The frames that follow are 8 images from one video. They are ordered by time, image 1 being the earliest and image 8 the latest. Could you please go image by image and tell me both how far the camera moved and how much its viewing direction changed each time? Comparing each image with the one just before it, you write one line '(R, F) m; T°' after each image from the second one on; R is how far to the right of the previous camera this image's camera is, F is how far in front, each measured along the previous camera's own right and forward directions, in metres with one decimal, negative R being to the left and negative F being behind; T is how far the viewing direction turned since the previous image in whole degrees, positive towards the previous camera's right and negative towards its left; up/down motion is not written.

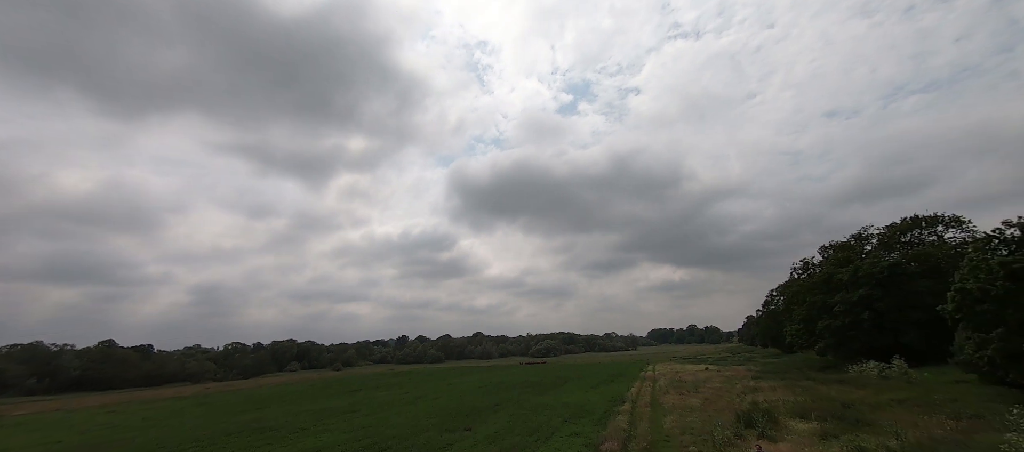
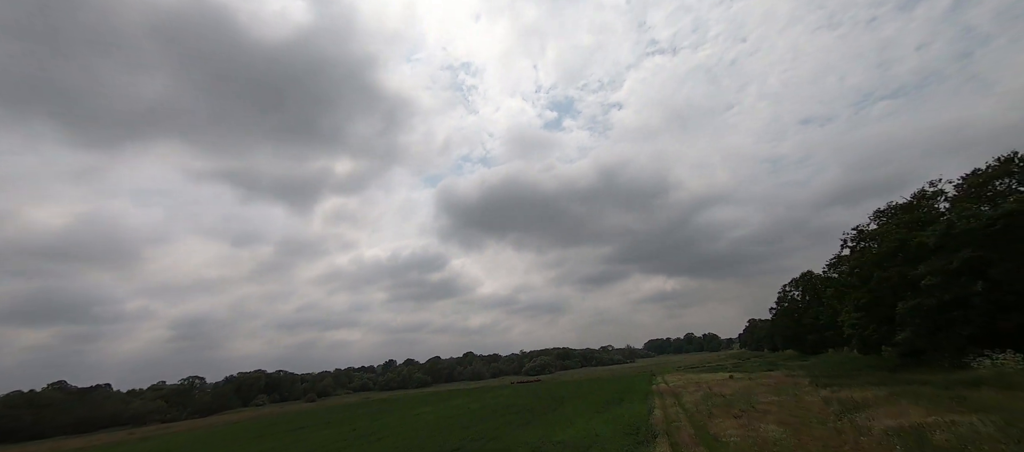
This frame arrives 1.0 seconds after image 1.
(+2.3, +12.5) m; +2°
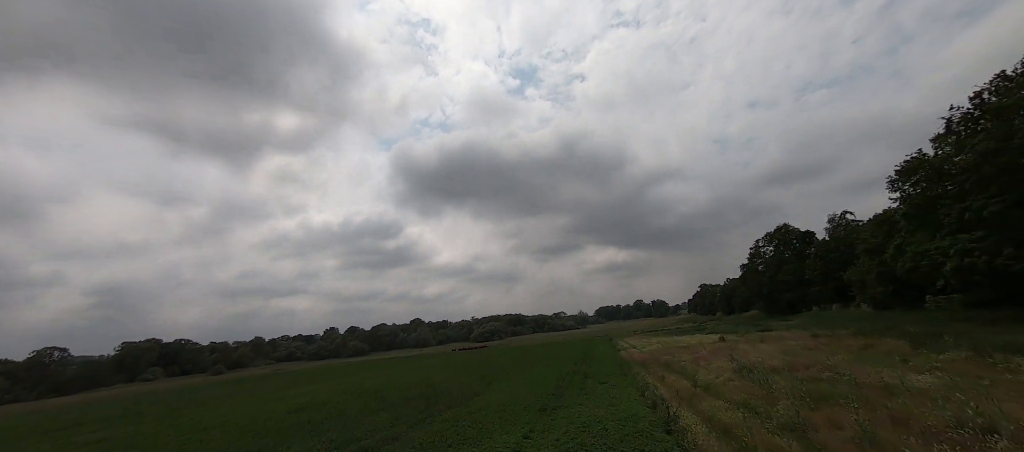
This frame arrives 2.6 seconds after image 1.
(+4.5, +18.8) m; +7°
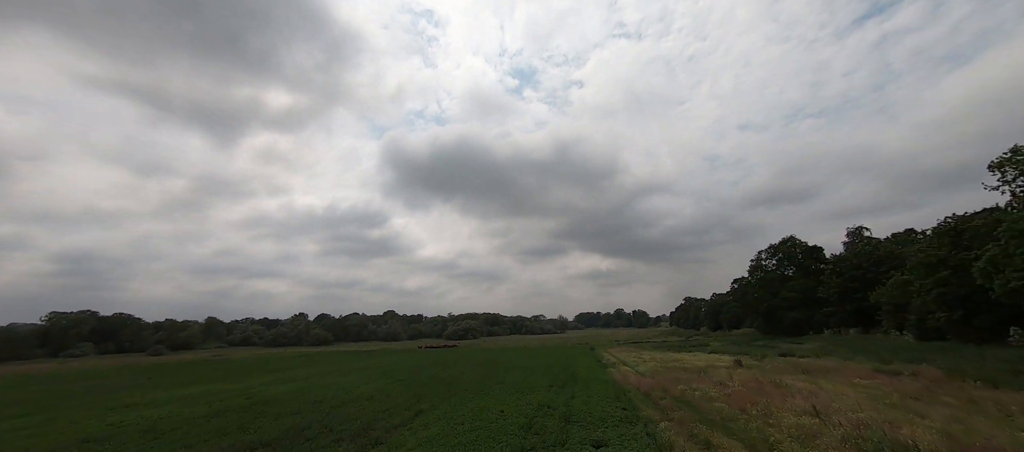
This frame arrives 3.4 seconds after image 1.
(+1.5, +10.0) m; +2°
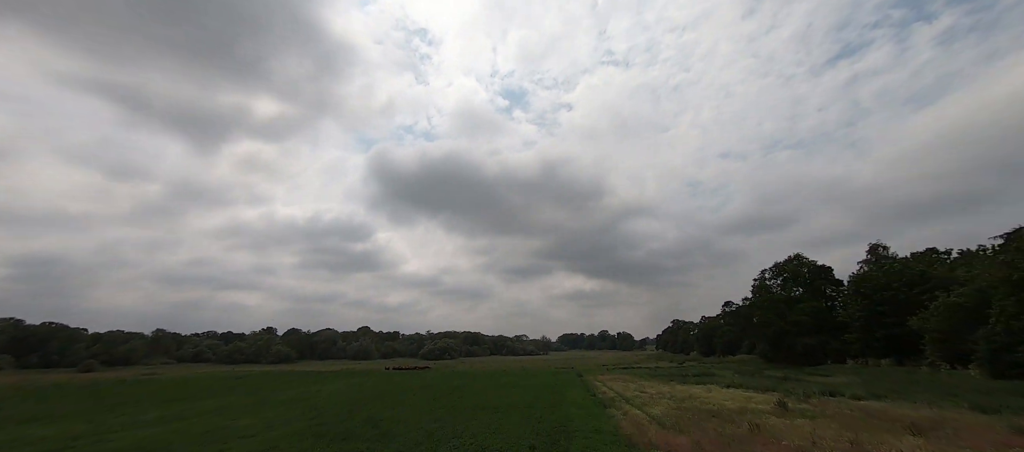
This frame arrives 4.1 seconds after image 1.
(+0.7, +8.8) m; +2°
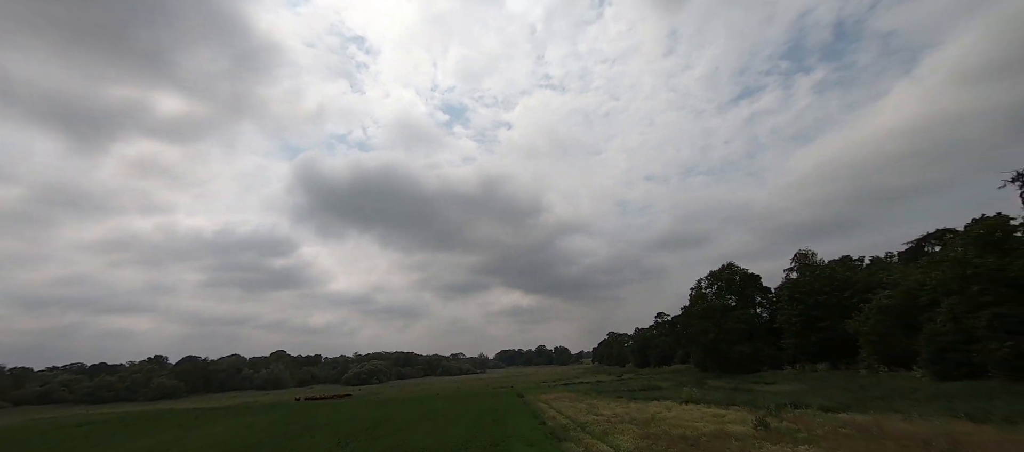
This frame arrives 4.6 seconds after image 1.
(+0.2, +6.2) m; +10°
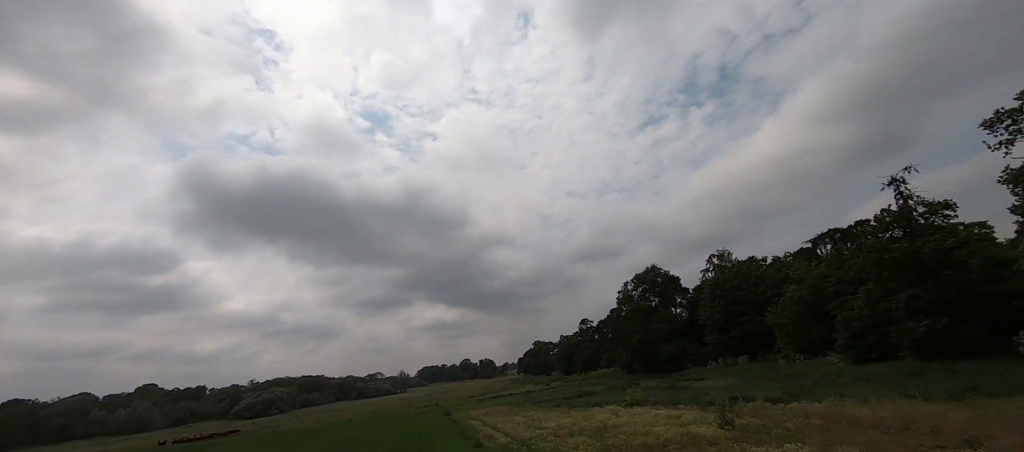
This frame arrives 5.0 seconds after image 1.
(-0.4, +4.7) m; +12°
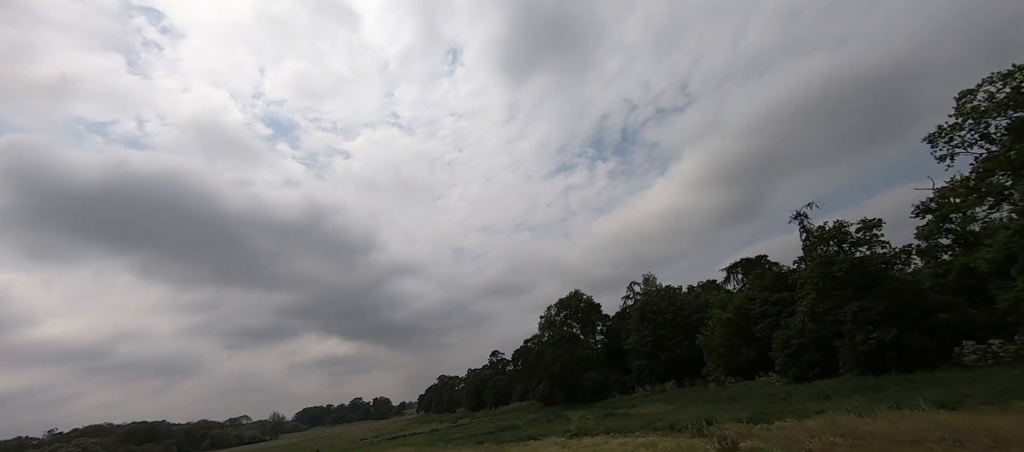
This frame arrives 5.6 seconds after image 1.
(-1.8, +6.3) m; +13°
